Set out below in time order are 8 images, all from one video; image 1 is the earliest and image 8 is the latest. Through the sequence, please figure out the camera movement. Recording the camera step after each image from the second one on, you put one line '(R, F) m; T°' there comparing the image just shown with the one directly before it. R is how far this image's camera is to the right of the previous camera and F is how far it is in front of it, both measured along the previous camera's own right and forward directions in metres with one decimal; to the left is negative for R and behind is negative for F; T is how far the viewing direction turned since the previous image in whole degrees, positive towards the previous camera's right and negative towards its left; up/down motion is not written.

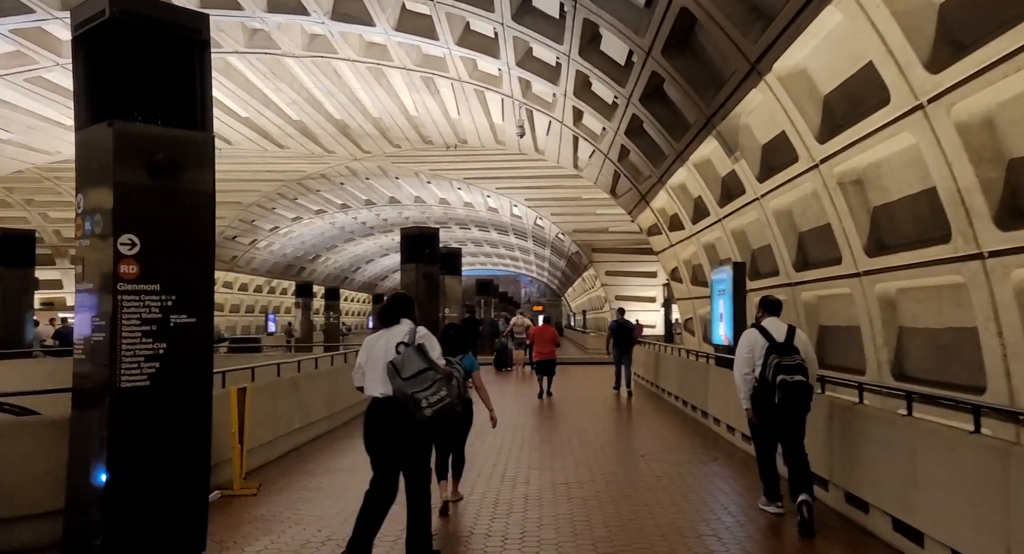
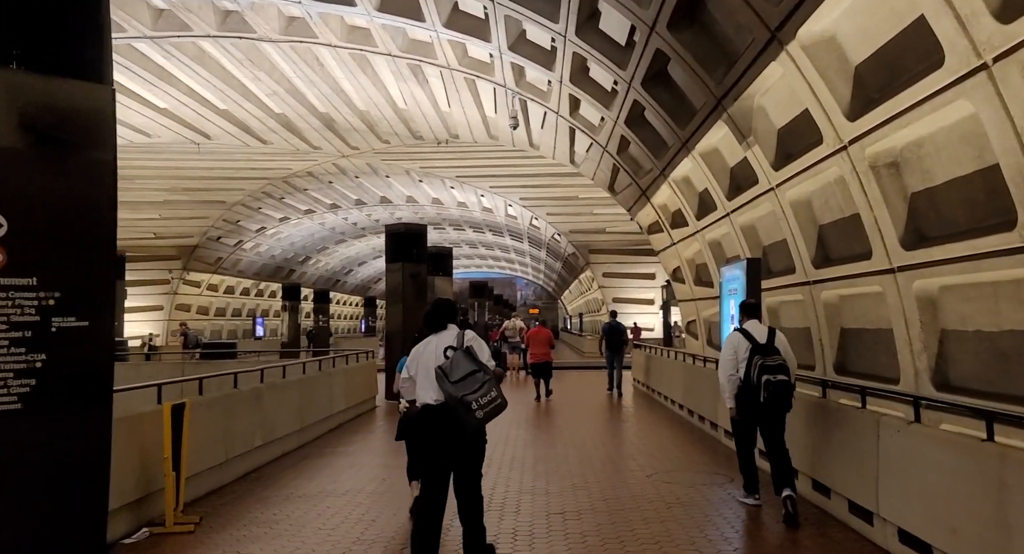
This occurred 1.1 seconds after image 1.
(+0.1, +0.8) m; 0°
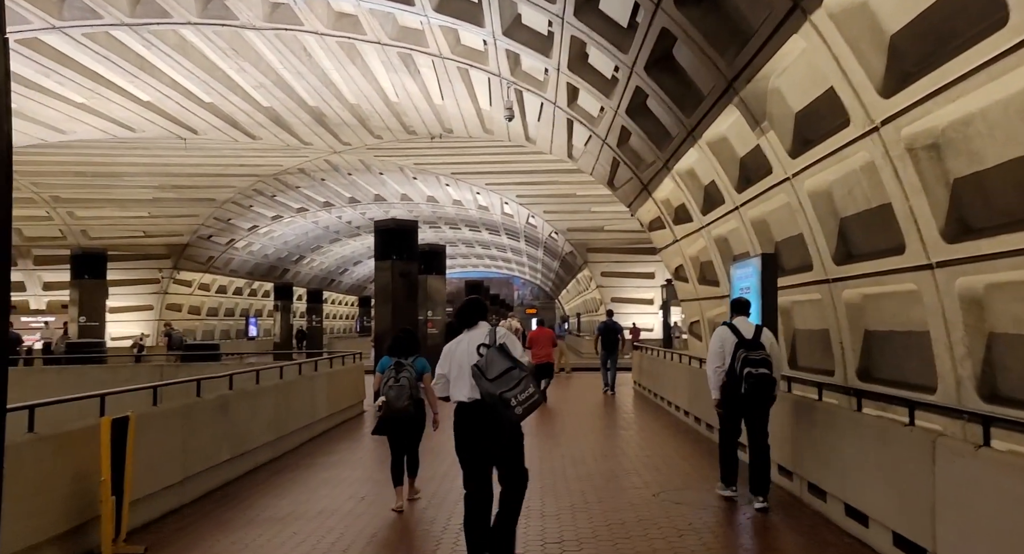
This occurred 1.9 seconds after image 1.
(+0.1, +0.6) m; 0°
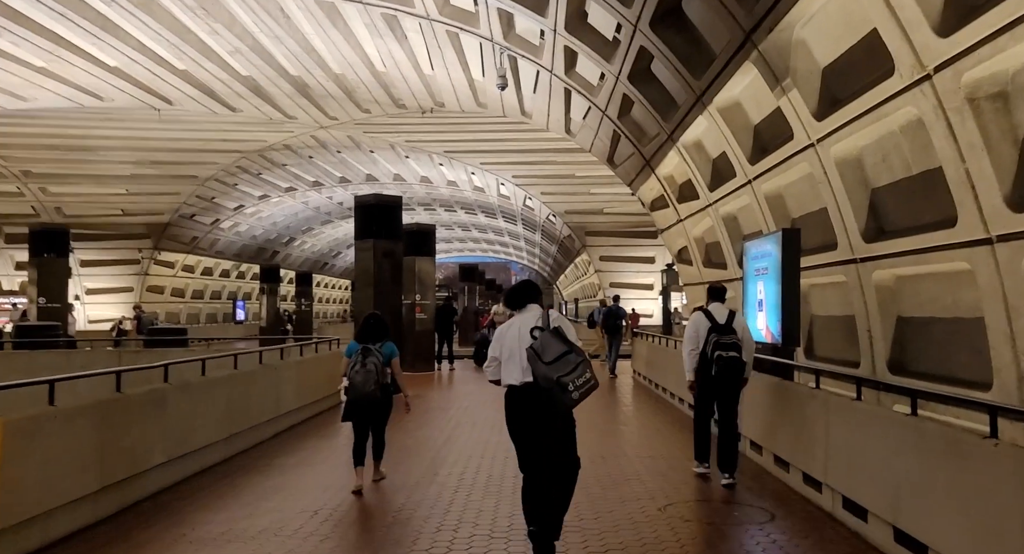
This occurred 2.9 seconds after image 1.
(+0.1, +0.8) m; 0°
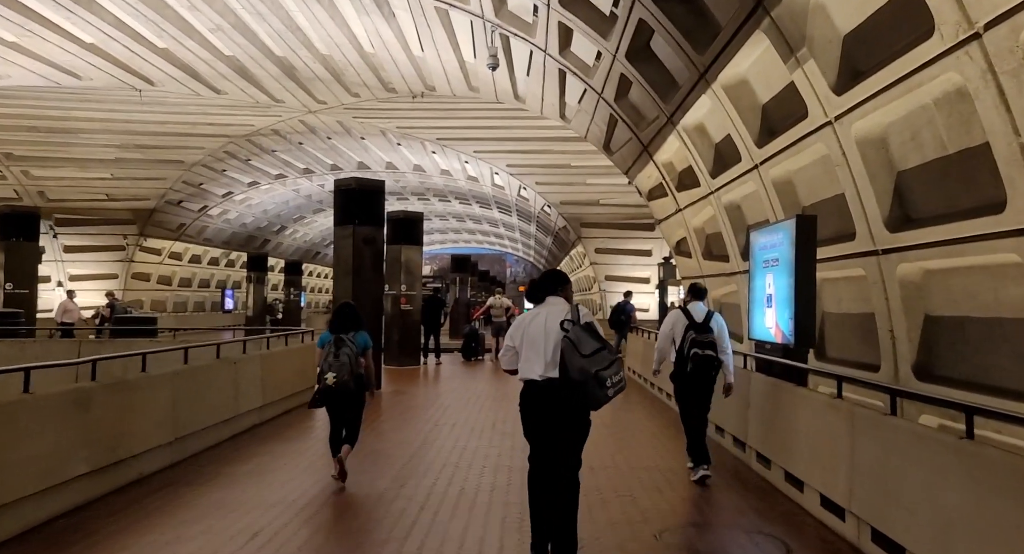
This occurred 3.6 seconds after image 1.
(+0.1, +0.6) m; 0°
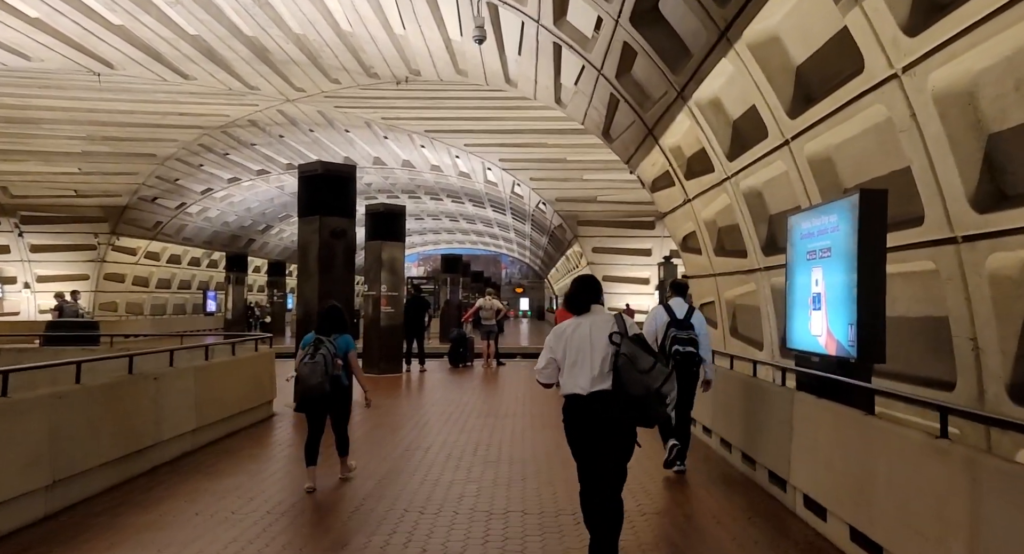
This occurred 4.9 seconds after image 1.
(+0.1, +1.2) m; 0°
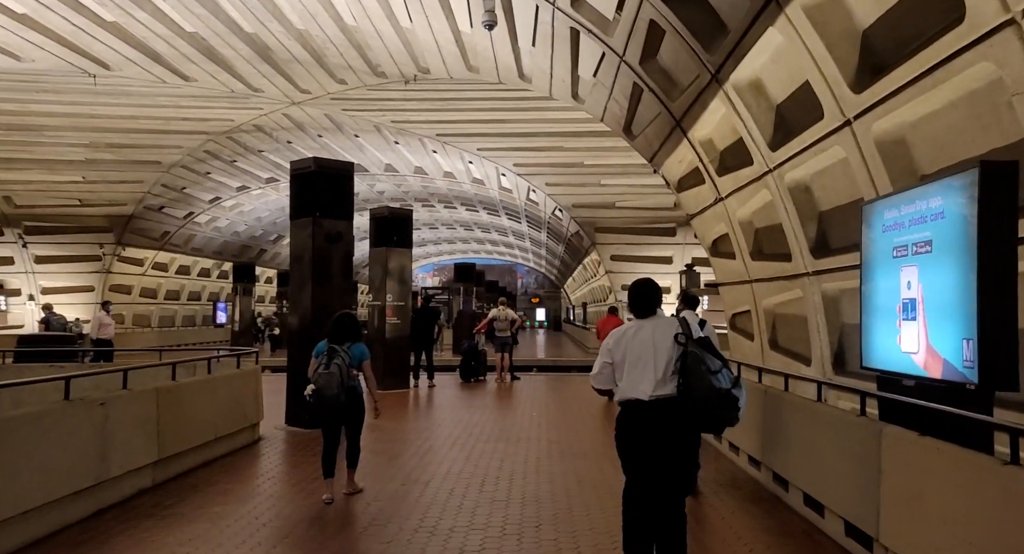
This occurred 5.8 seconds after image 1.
(0.0, +0.9) m; -2°
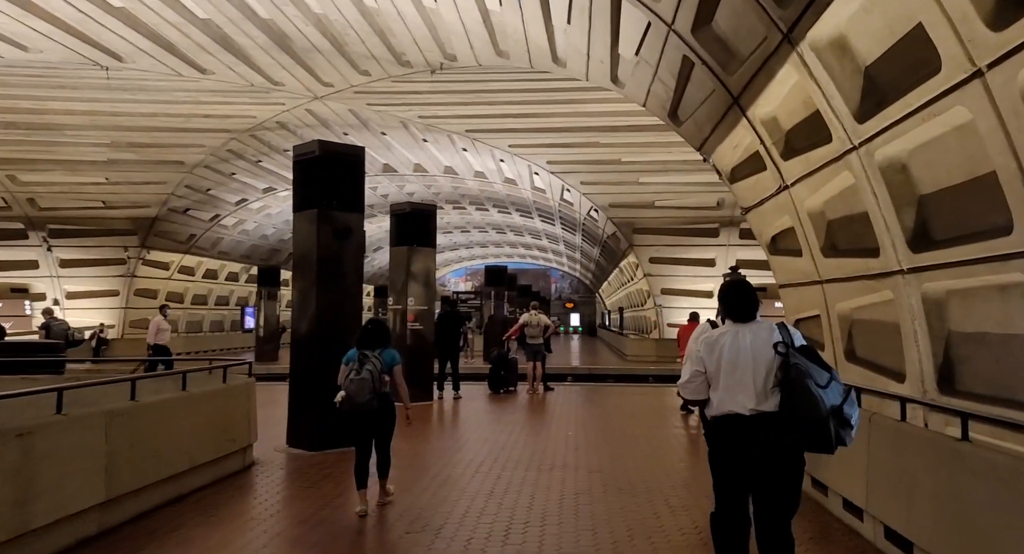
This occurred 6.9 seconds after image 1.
(0.0, +1.0) m; -3°
